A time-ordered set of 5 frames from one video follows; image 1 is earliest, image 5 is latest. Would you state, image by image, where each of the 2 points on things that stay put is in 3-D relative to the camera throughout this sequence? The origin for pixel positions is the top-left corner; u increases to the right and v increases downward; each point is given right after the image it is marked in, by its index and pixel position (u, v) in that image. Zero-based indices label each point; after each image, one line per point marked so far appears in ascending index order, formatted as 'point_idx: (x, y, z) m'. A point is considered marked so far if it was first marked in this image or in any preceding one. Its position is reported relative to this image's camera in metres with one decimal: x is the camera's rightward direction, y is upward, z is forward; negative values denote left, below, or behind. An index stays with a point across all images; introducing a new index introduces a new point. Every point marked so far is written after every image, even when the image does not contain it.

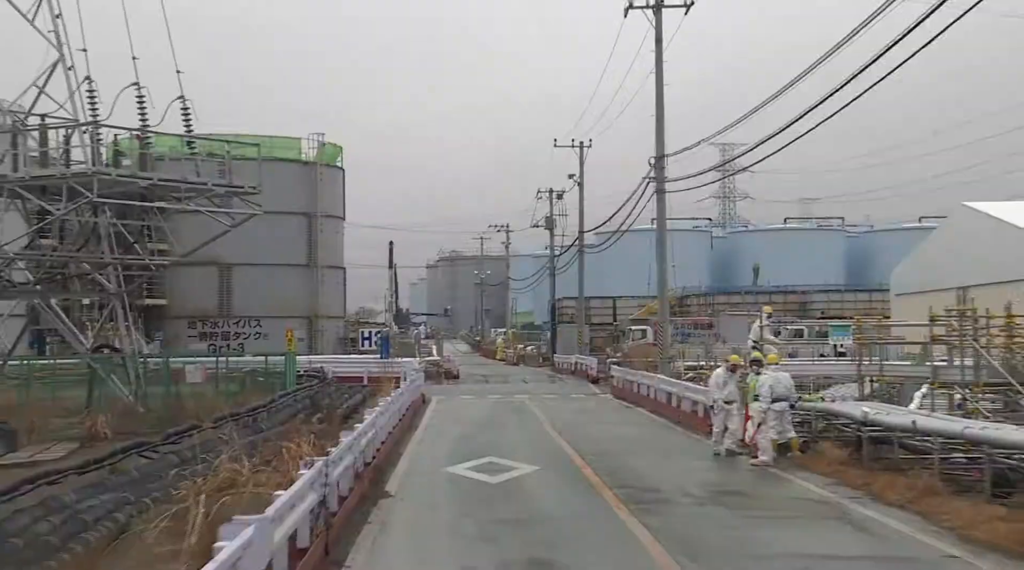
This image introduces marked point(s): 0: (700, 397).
0: (+4.0, -2.4, +19.8) m
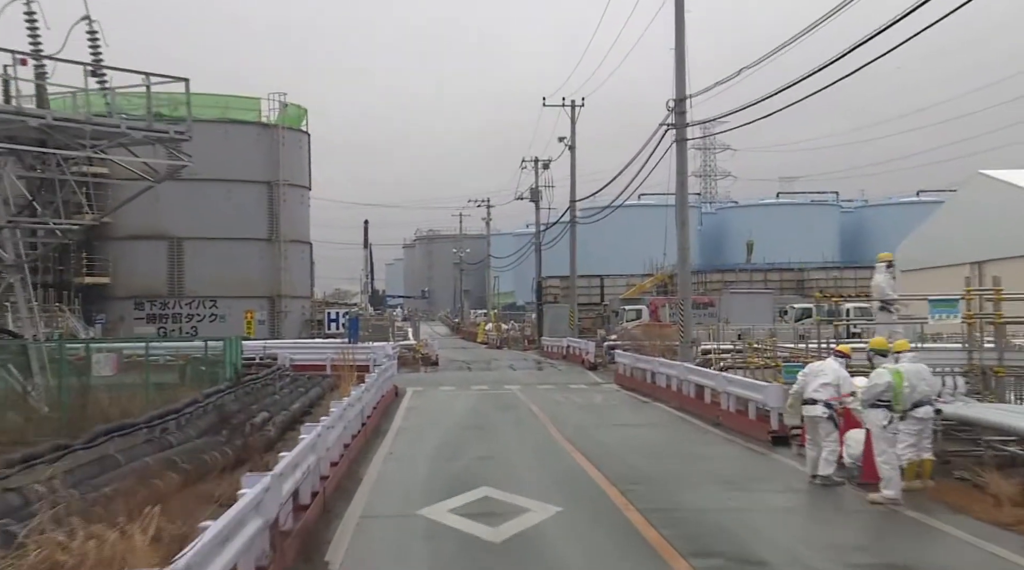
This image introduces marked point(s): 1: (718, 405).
0: (+4.0, -1.8, +15.3) m
1: (+3.9, -2.3, +17.4) m
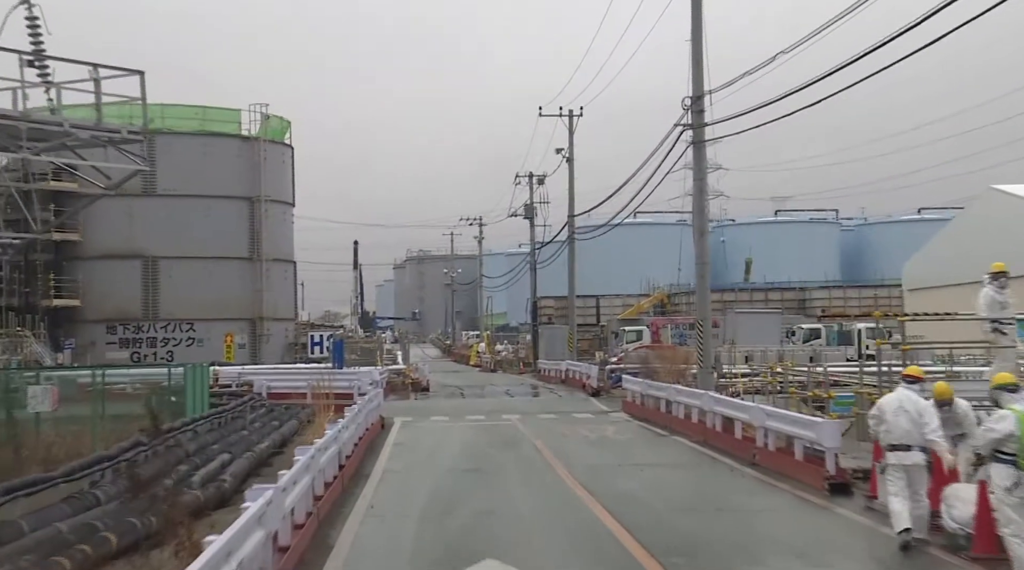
0: (+4.0, -2.1, +13.0) m
1: (+3.9, -2.6, +15.0) m
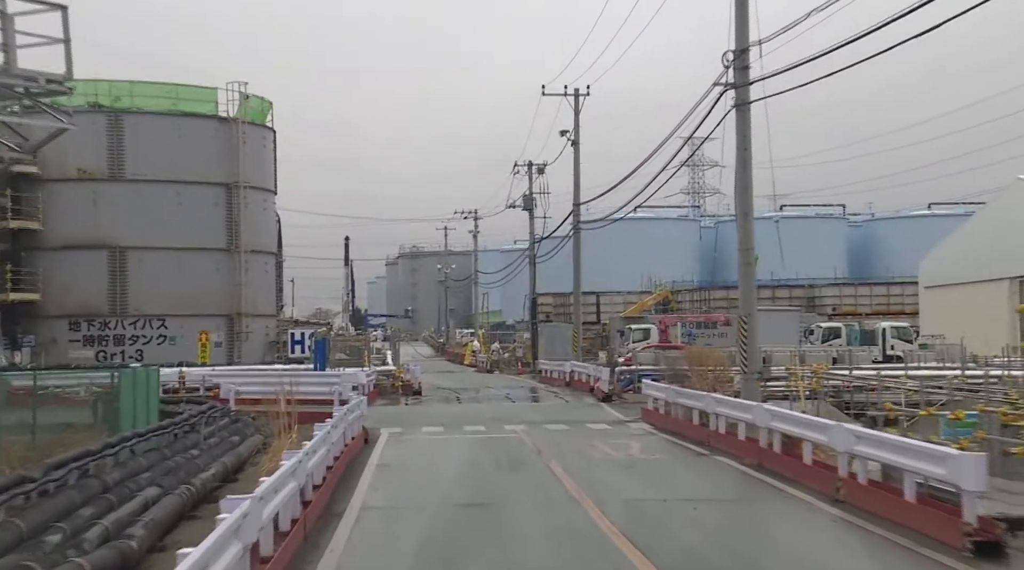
0: (+4.2, -1.9, +9.7) m
1: (+4.1, -2.4, +11.8) m
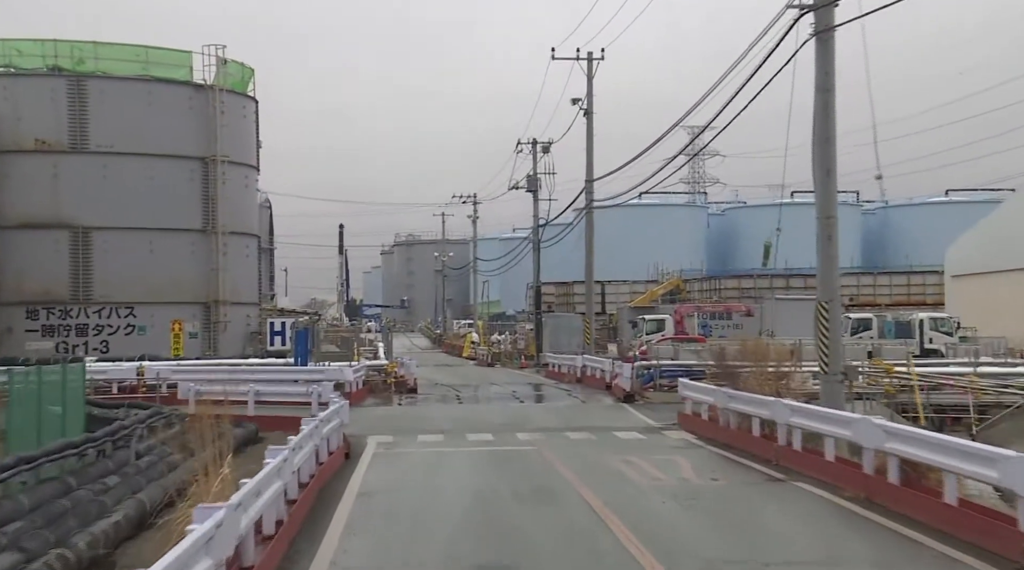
0: (+4.5, -1.6, +6.2) m
1: (+4.4, -2.1, +8.3) m
